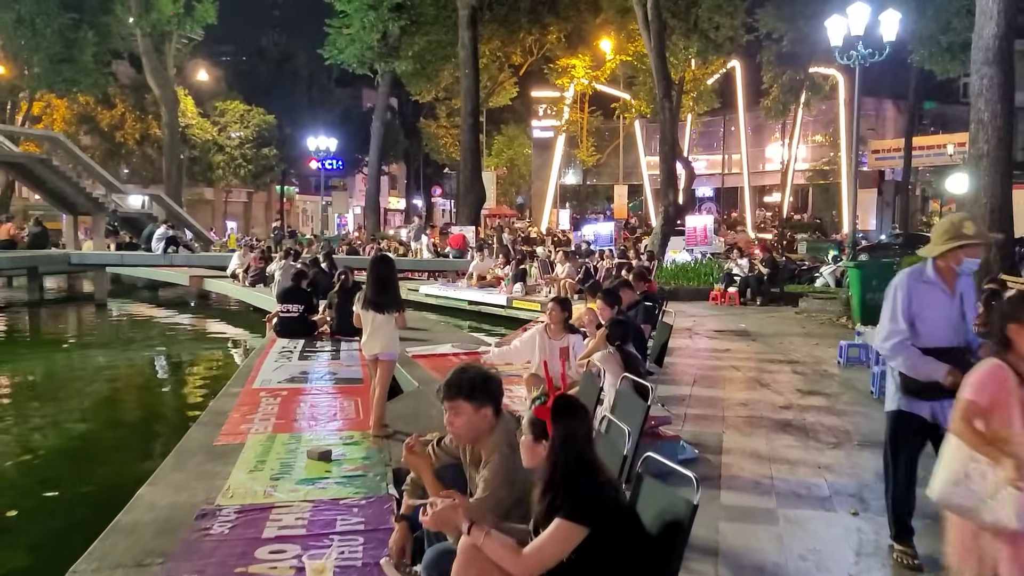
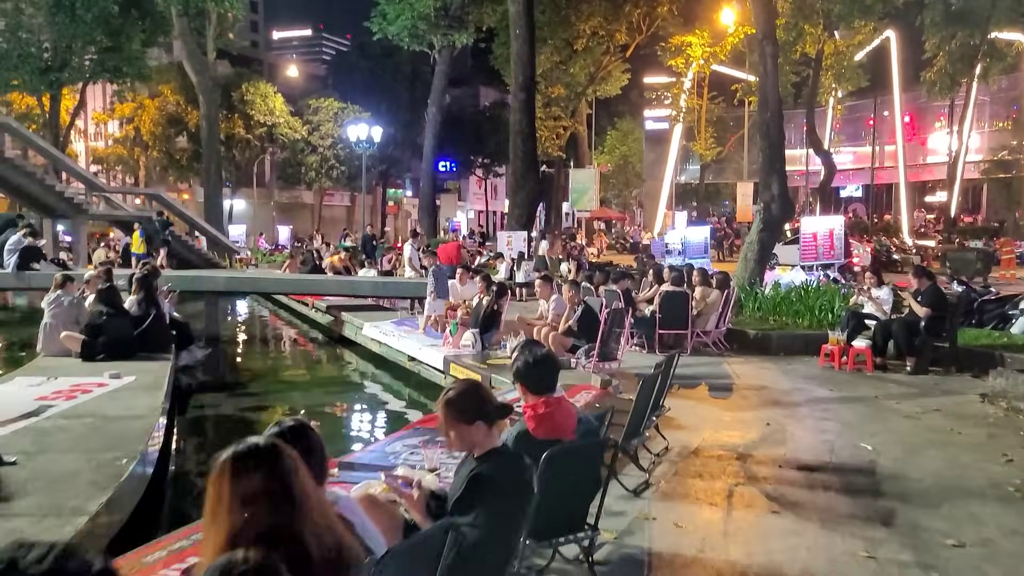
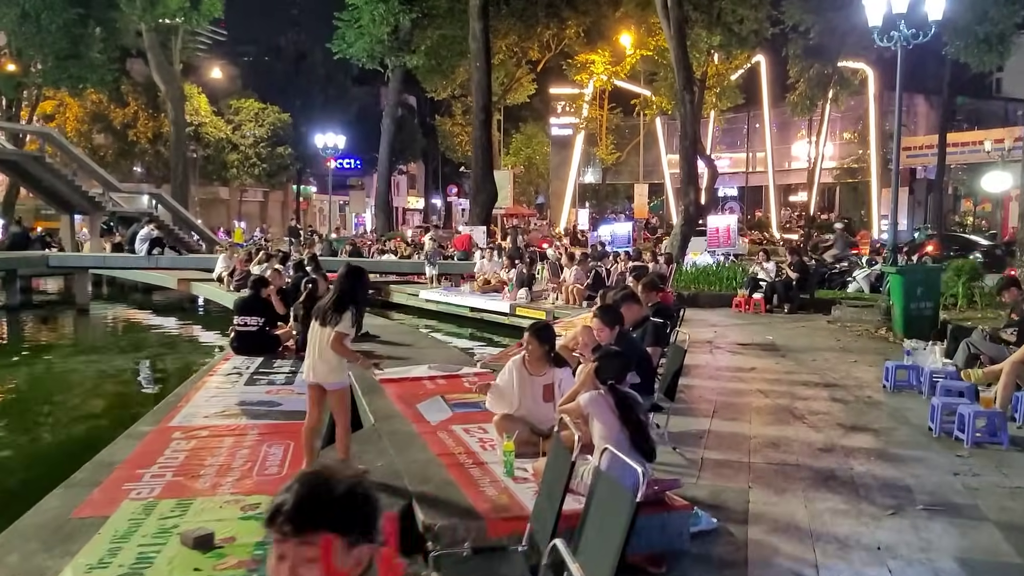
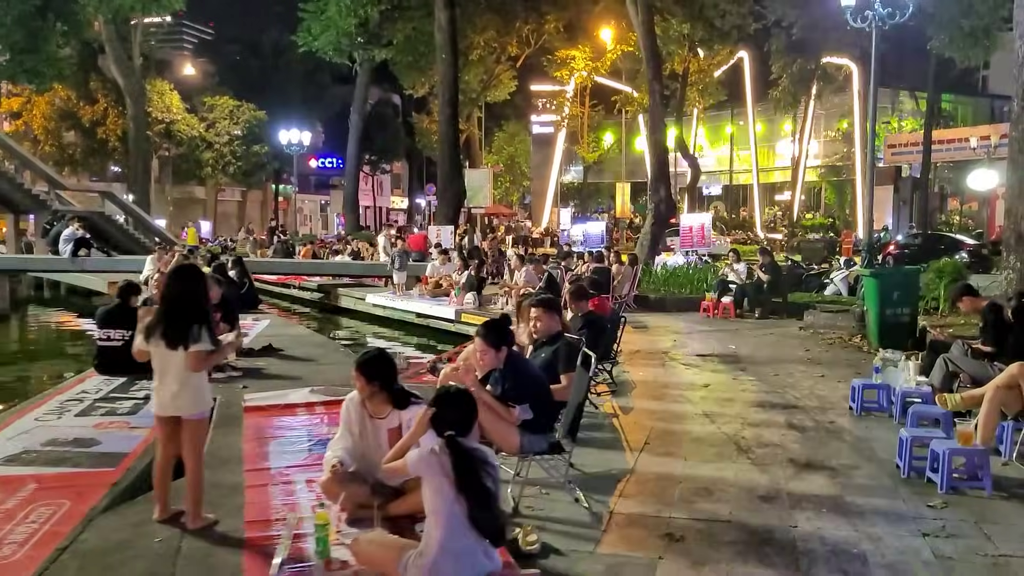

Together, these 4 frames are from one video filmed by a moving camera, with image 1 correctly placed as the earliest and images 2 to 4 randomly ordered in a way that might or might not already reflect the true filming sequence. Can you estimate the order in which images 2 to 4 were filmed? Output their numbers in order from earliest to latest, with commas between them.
3, 4, 2
